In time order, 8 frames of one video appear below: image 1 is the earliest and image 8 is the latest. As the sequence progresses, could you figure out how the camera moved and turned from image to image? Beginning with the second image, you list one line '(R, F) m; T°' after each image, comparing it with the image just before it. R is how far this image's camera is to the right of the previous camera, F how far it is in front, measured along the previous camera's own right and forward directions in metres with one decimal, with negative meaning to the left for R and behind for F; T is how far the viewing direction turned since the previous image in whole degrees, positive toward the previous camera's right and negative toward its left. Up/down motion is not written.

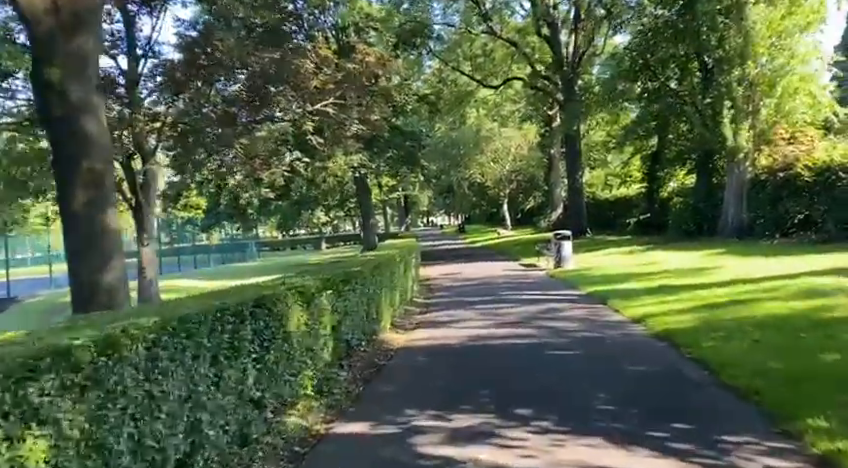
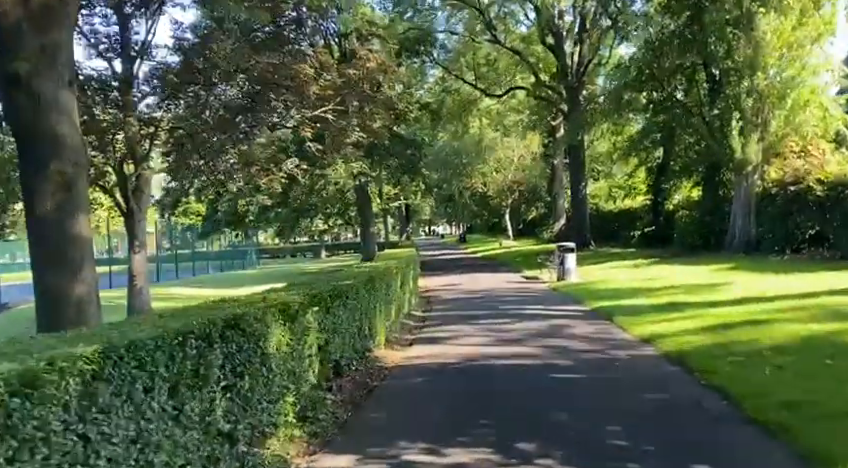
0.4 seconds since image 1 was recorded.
(+0.1, +0.5) m; 0°
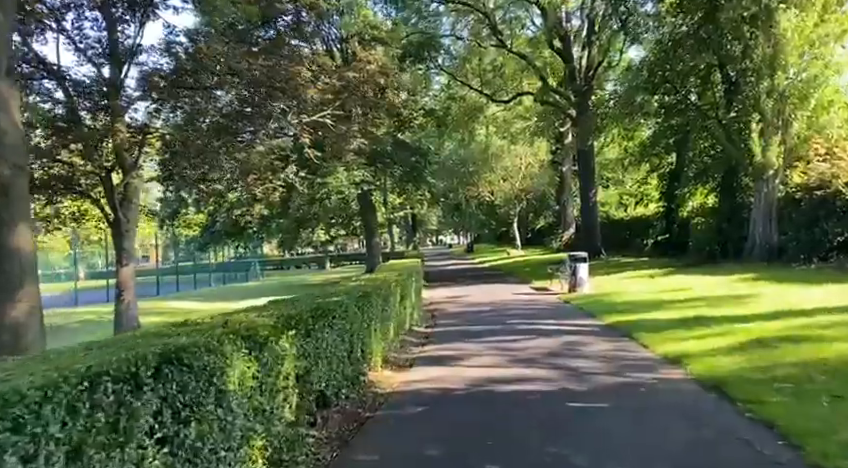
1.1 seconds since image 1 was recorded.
(+0.1, +1.0) m; -1°
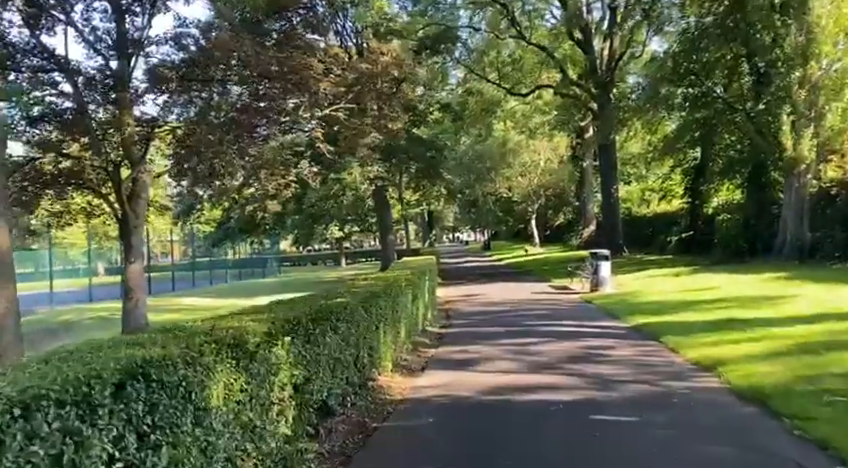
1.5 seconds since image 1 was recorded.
(0.0, +0.6) m; -1°
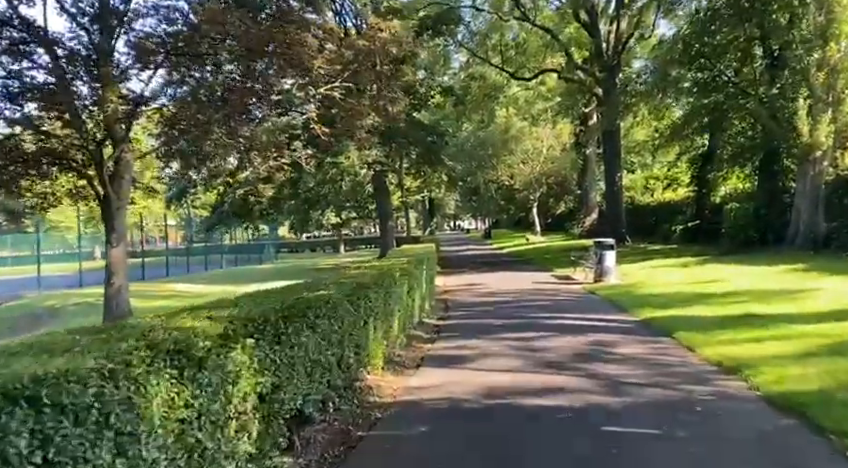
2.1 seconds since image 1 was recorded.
(+0.1, +0.8) m; 0°
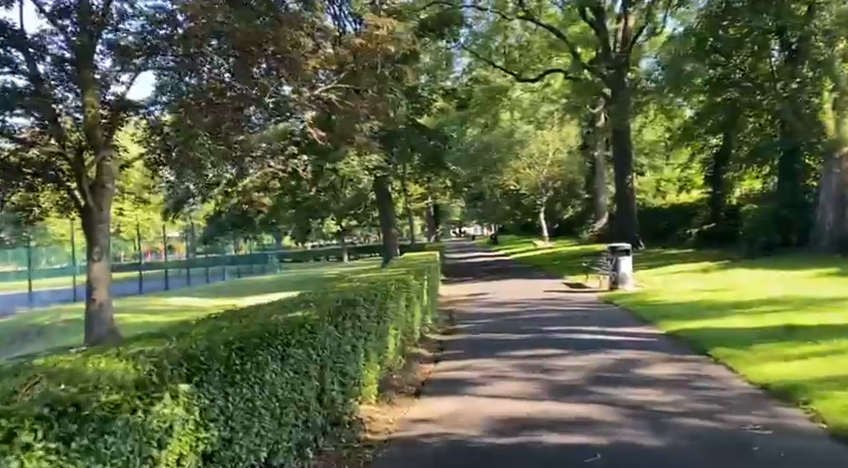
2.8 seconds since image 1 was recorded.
(+0.1, +1.0) m; -1°
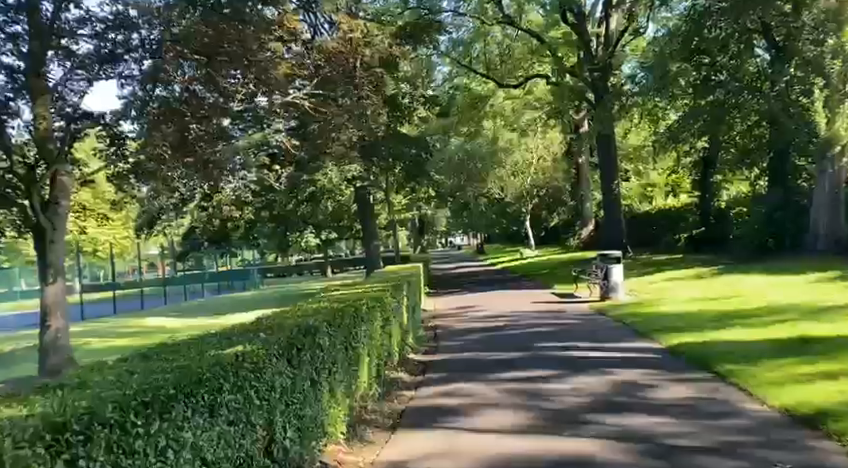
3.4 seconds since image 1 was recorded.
(+0.1, +0.9) m; +1°
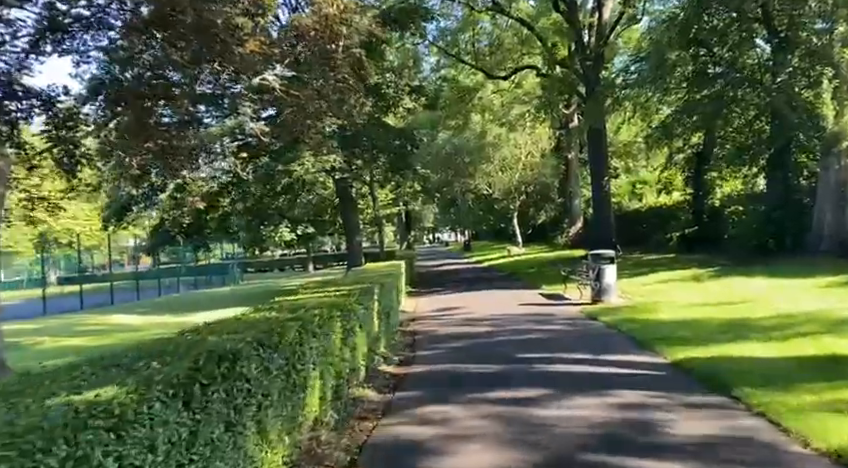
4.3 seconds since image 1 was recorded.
(+0.2, +1.3) m; +1°
